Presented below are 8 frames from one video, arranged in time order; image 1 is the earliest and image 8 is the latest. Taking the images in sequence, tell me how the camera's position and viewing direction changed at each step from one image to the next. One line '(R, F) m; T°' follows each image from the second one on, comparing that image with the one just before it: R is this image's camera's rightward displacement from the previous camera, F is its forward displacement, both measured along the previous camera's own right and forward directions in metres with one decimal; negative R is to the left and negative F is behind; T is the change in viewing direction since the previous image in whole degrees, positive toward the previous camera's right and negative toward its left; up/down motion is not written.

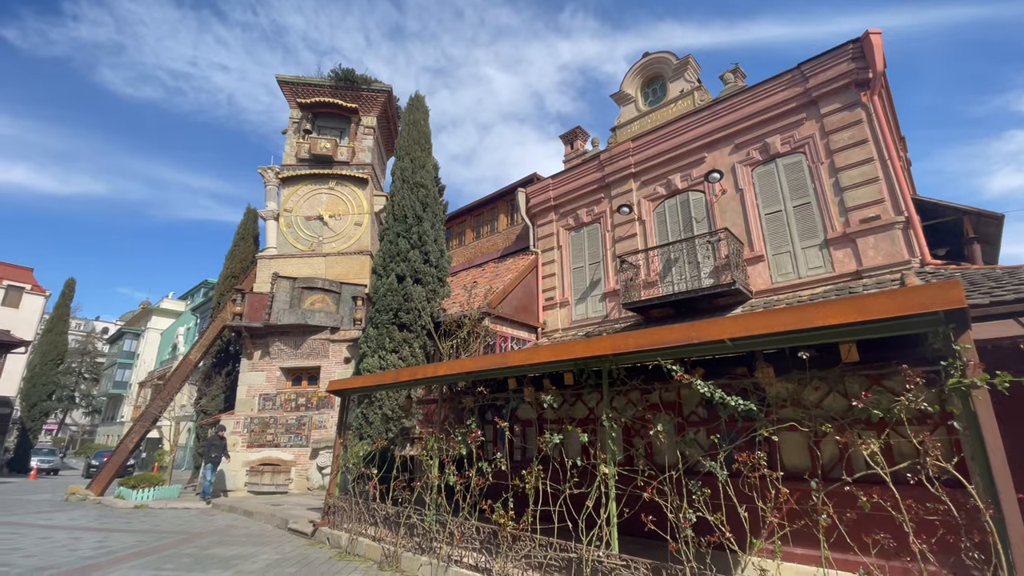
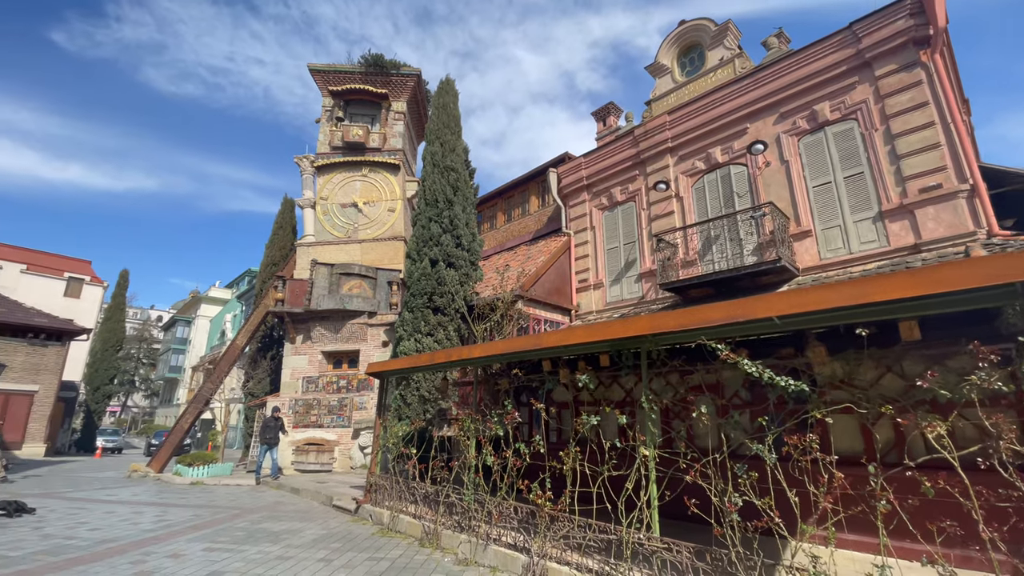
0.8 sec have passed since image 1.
(0.0, +0.1) m; -4°
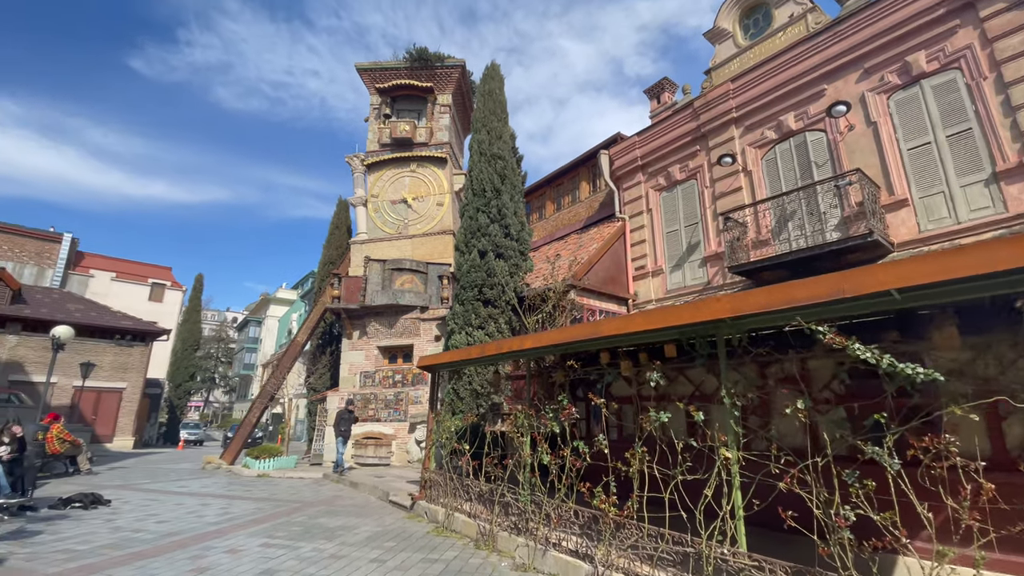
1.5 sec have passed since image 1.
(0.0, +0.5) m; -6°
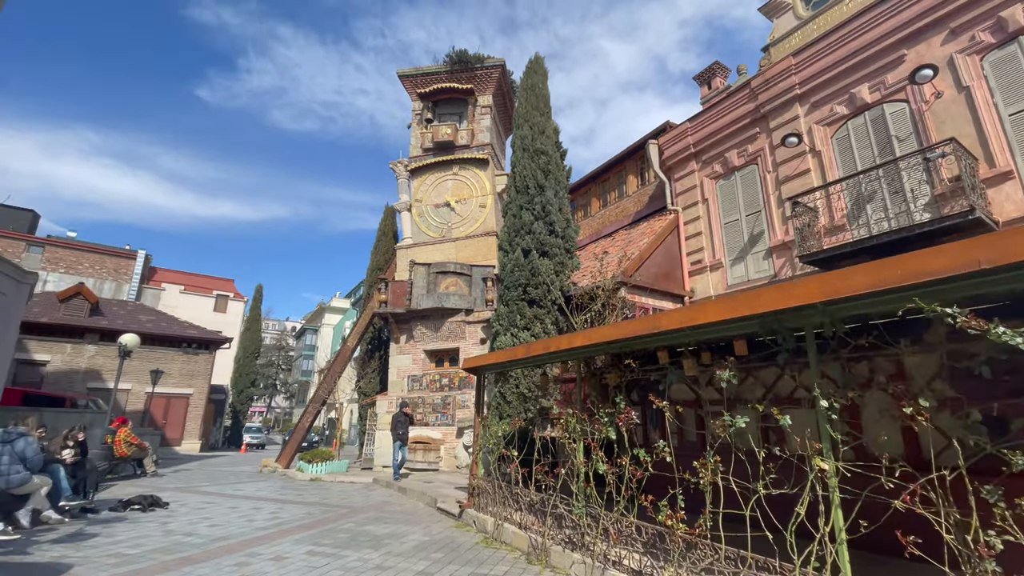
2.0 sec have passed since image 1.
(0.0, +0.4) m; -6°
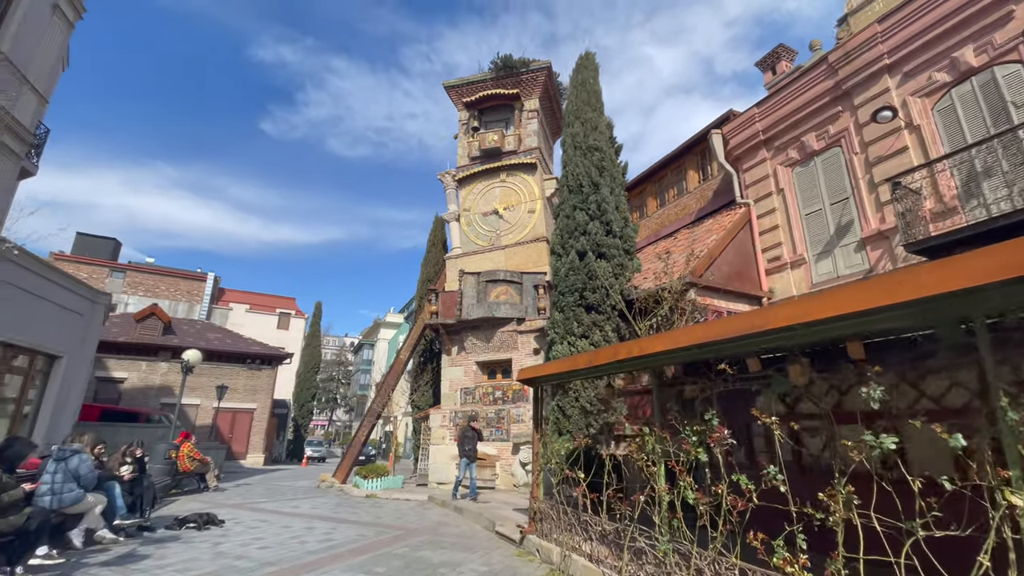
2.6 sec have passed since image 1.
(-0.1, +0.6) m; -6°
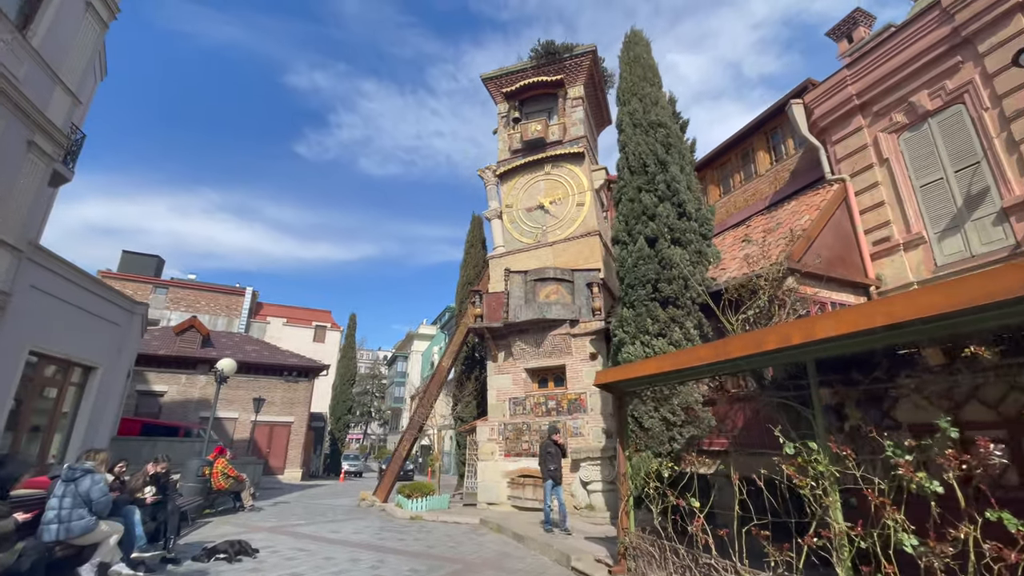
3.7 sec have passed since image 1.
(-0.6, +1.1) m; -4°
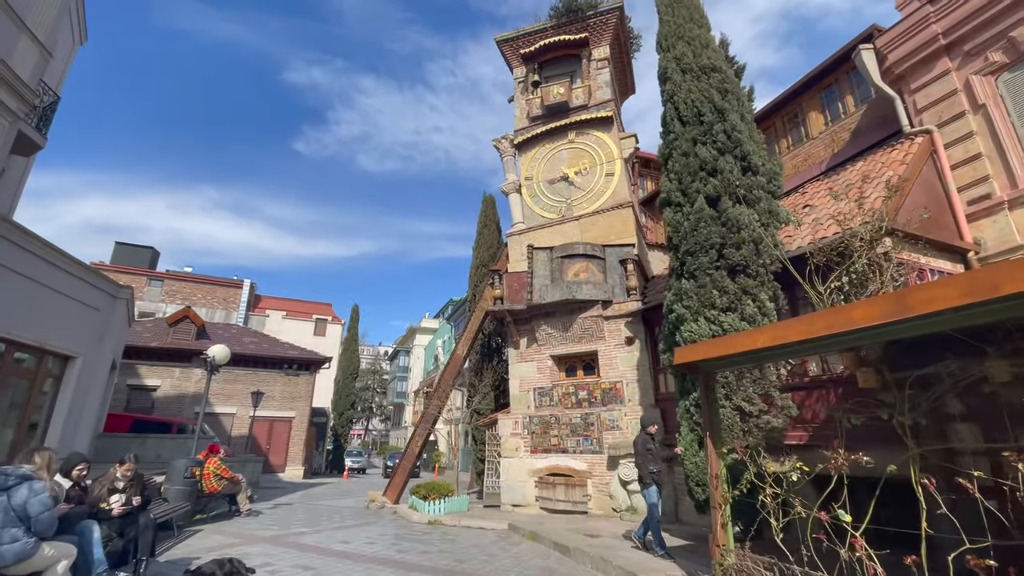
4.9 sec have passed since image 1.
(-0.6, +1.2) m; 0°
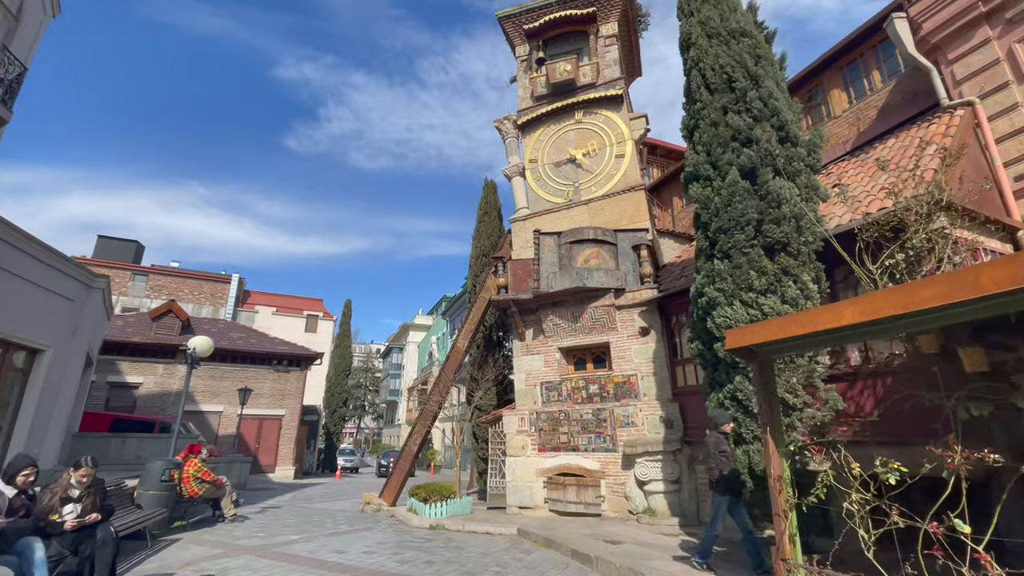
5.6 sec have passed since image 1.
(-0.3, +0.7) m; +1°
